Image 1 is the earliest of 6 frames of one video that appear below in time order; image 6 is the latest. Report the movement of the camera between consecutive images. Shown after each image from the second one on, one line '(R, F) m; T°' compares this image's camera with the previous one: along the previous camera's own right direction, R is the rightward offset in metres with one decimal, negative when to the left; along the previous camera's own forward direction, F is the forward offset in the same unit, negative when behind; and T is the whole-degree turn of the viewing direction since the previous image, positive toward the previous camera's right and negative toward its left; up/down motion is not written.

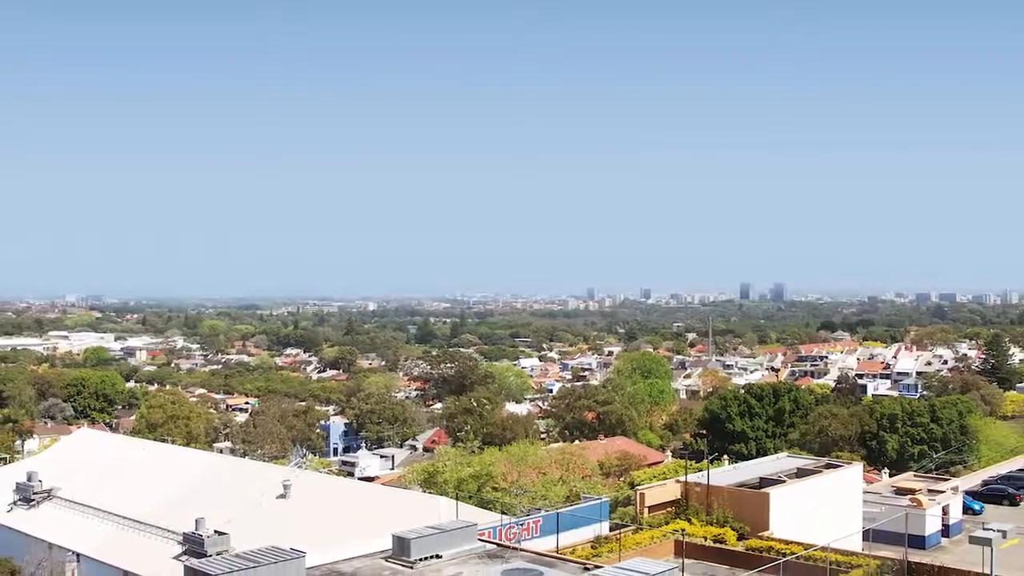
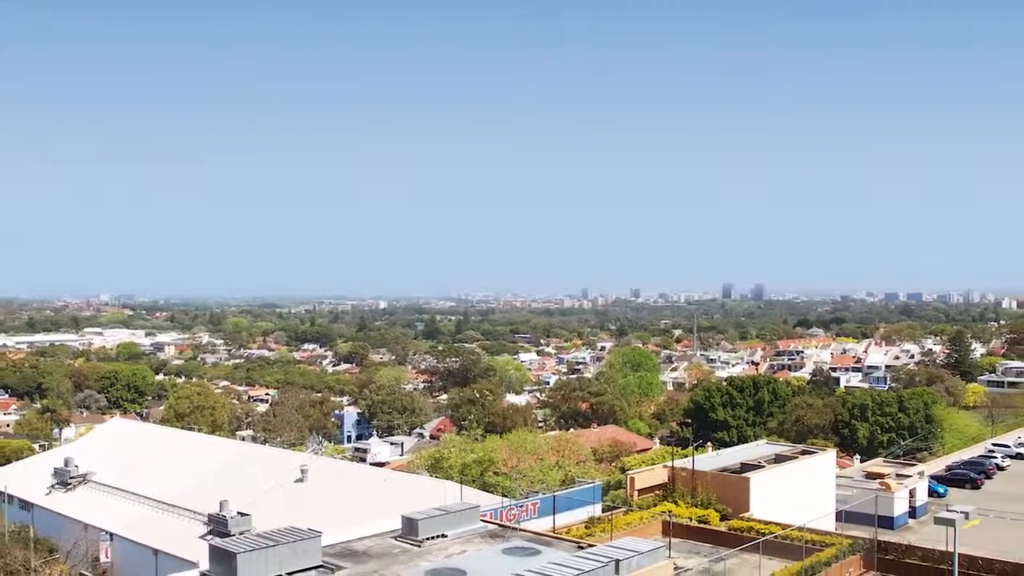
(0.0, -1.6) m; 0°
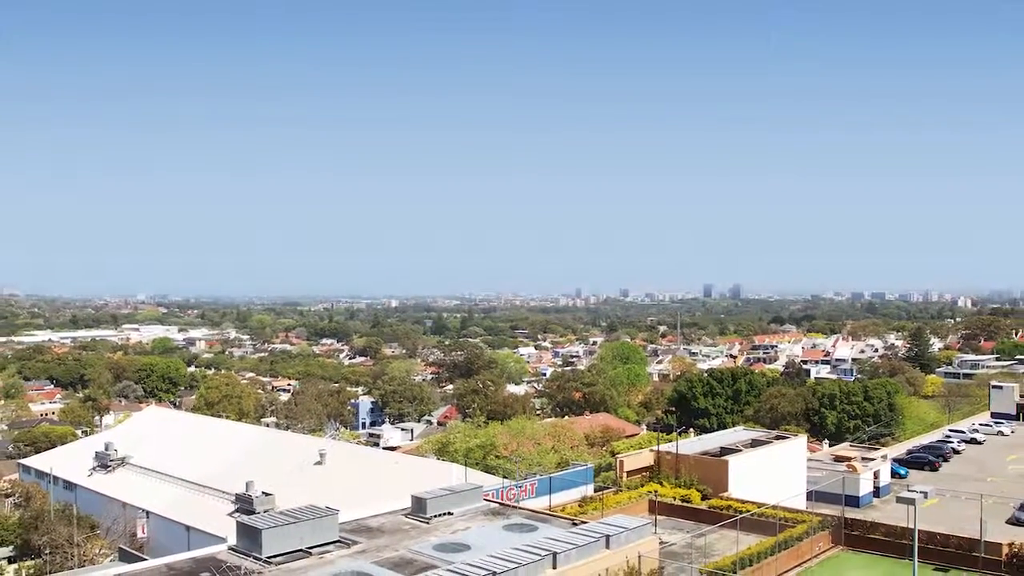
(0.0, -2.1) m; 0°
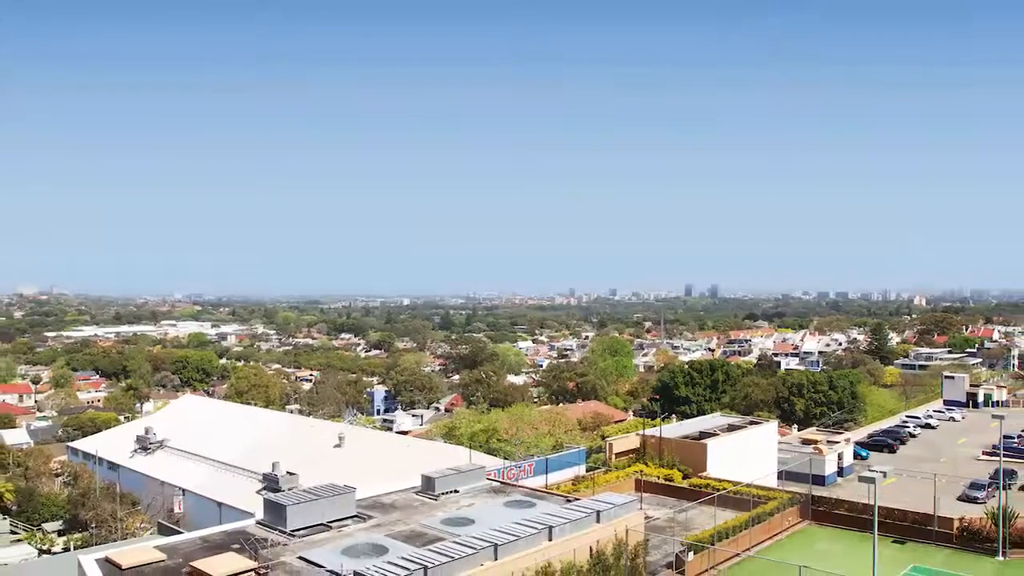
(-0.1, -2.5) m; 0°
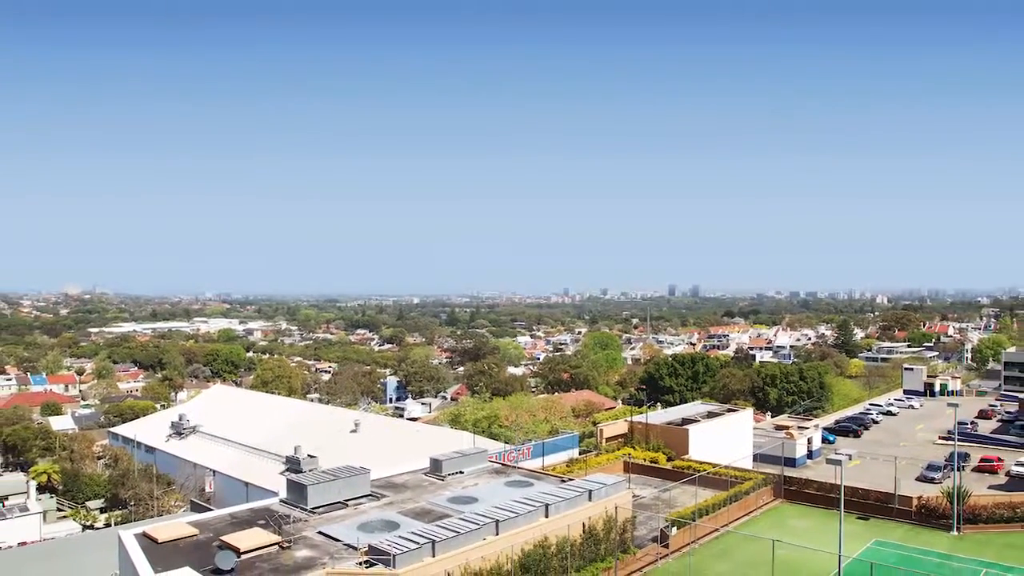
(0.0, -2.6) m; 0°
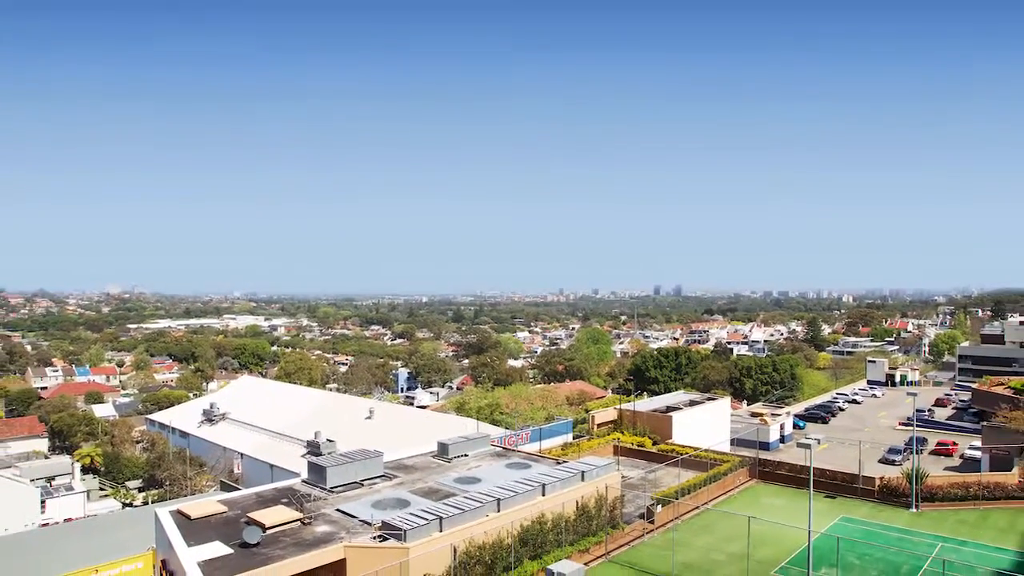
(-0.1, -2.9) m; 0°
